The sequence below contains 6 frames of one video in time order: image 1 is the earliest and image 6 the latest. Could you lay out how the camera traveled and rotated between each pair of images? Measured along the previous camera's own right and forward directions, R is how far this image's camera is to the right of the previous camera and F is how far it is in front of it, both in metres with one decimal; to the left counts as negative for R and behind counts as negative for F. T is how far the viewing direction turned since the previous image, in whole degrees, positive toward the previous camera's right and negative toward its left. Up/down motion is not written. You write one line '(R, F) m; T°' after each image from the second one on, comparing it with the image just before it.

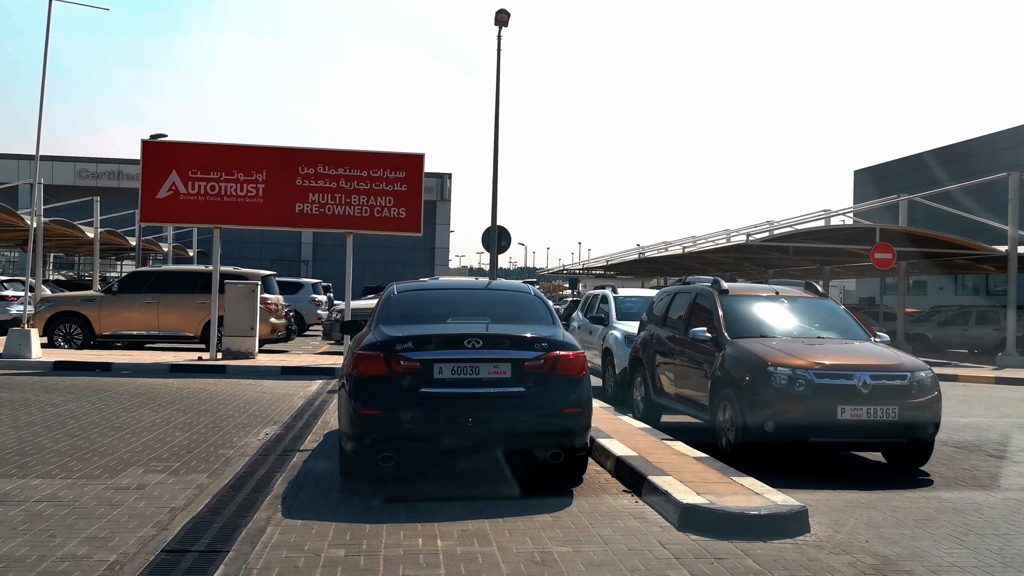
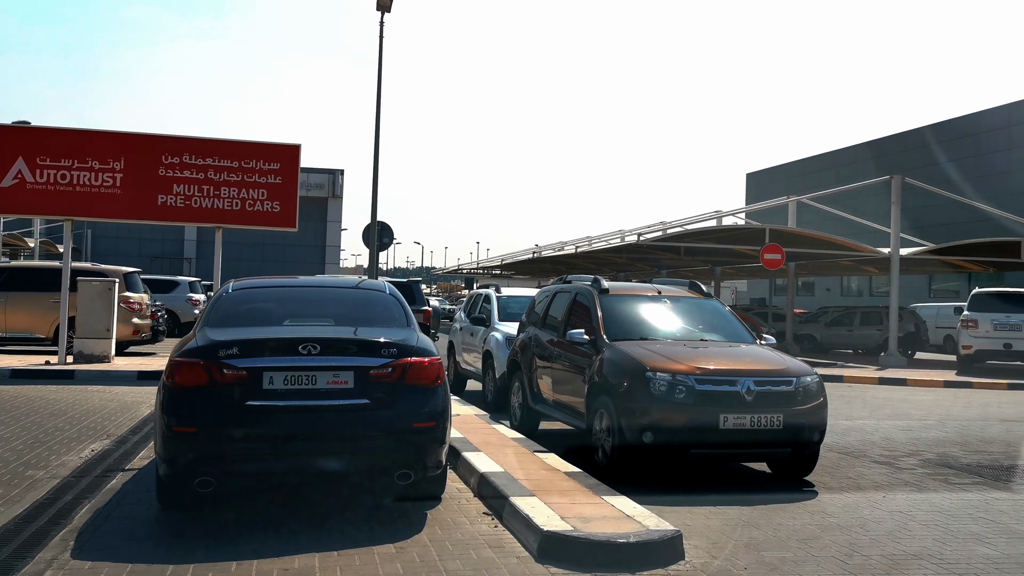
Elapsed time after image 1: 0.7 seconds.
(+0.3, +0.7) m; +6°
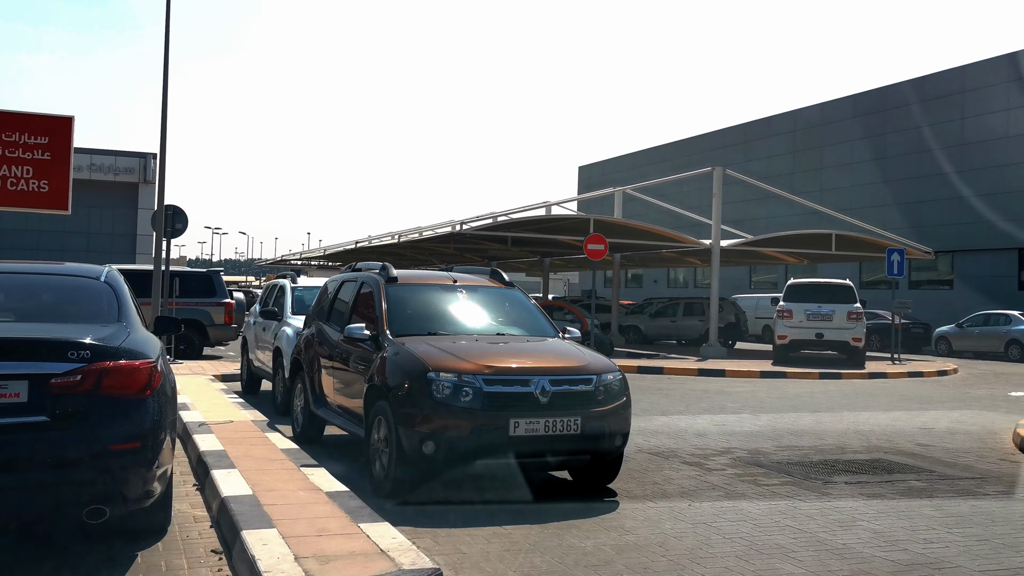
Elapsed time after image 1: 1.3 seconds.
(+0.5, +0.9) m; +9°
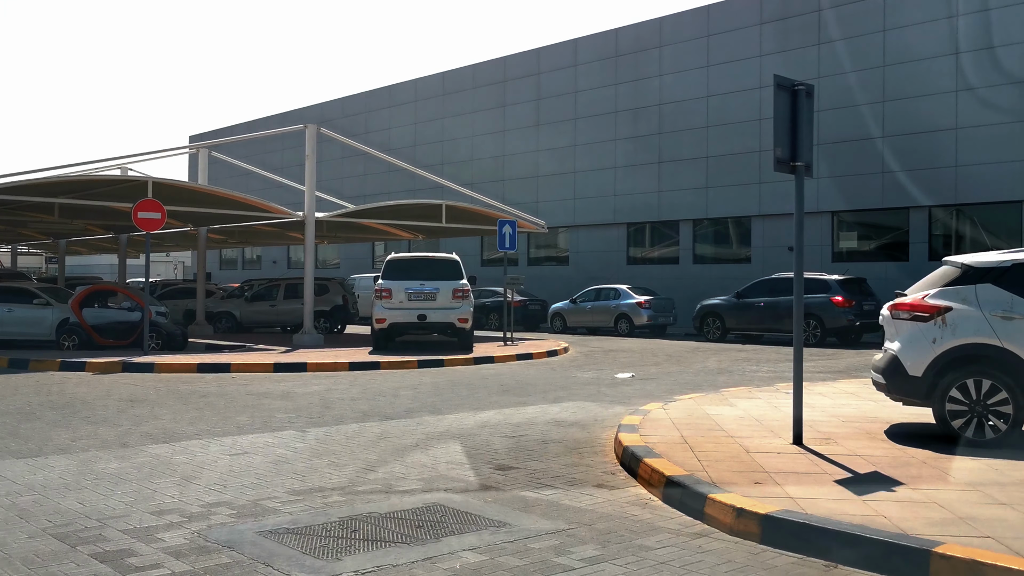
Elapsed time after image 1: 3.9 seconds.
(+1.8, +3.1) m; +21°
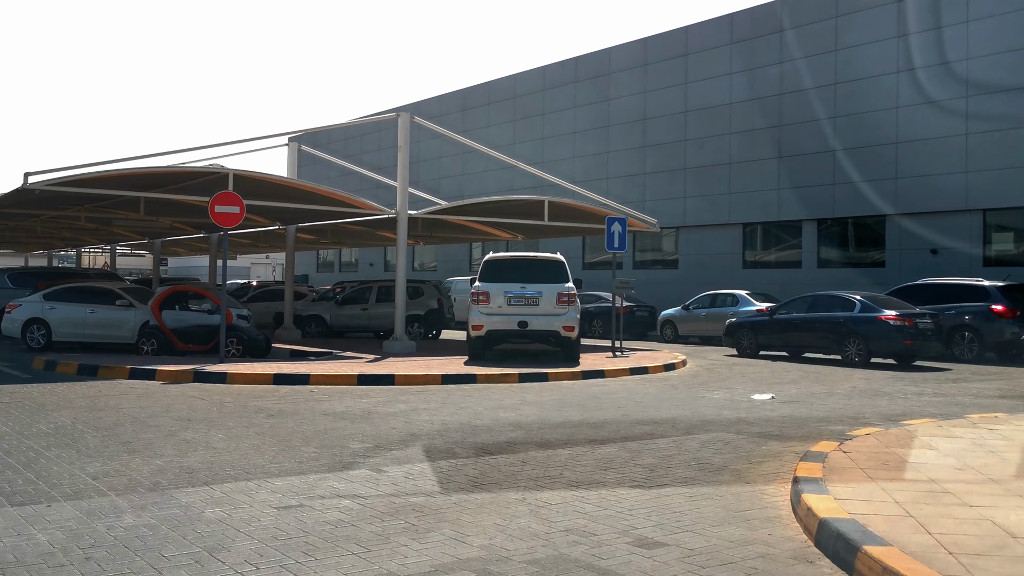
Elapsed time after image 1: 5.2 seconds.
(-0.3, +2.0) m; -6°
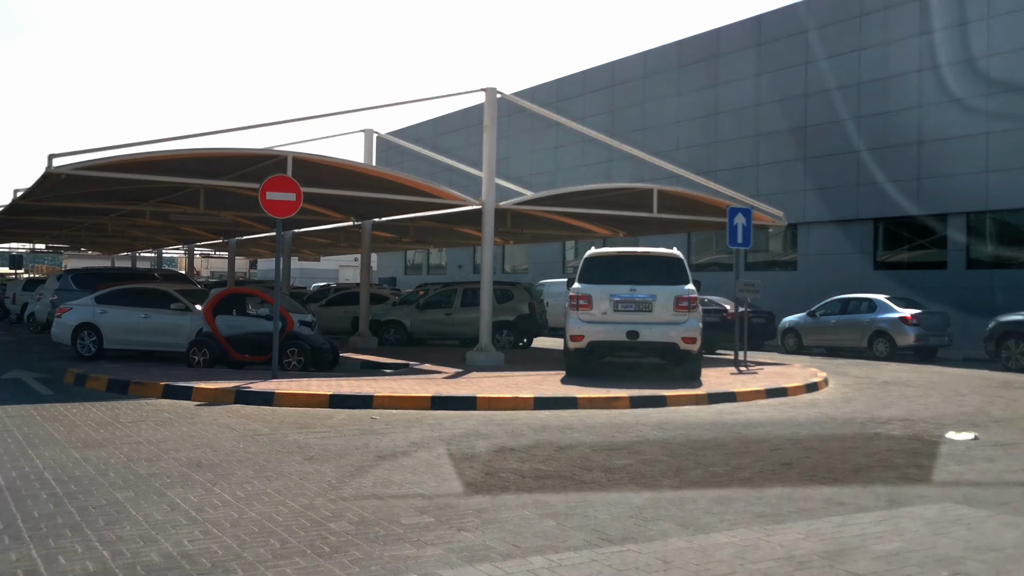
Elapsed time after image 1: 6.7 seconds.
(-0.2, +2.7) m; -5°
